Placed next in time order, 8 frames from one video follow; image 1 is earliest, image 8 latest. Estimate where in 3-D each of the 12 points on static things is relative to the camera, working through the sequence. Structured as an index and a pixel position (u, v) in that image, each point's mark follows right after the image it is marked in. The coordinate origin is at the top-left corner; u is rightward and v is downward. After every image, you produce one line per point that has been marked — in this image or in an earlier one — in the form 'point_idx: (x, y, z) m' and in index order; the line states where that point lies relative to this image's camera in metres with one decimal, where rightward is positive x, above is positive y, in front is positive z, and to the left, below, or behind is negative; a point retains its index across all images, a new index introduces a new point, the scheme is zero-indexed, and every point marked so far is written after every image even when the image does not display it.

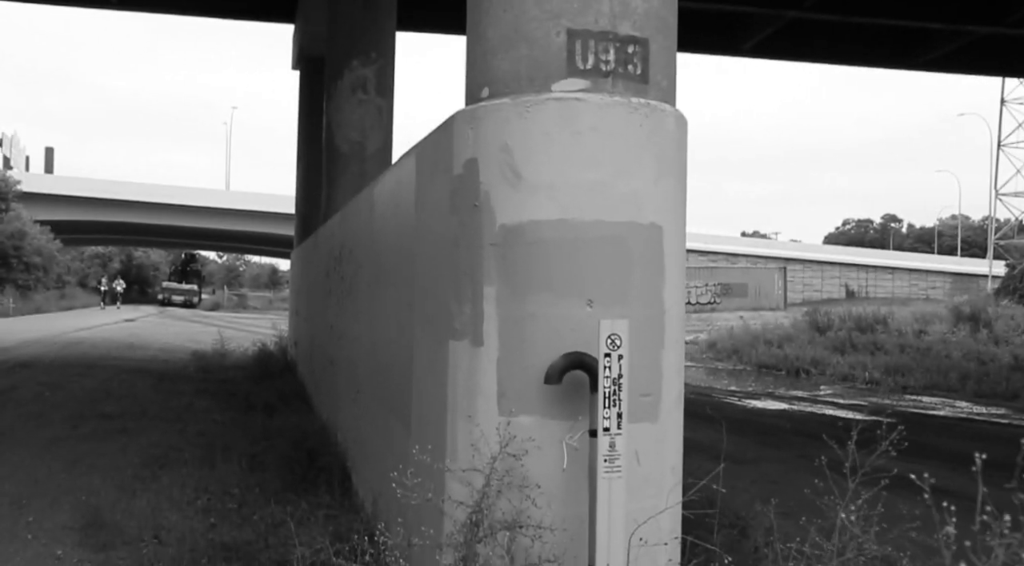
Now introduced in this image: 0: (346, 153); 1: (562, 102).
0: (-2.6, +2.0, +13.9) m
1: (+0.2, +0.8, +3.9) m
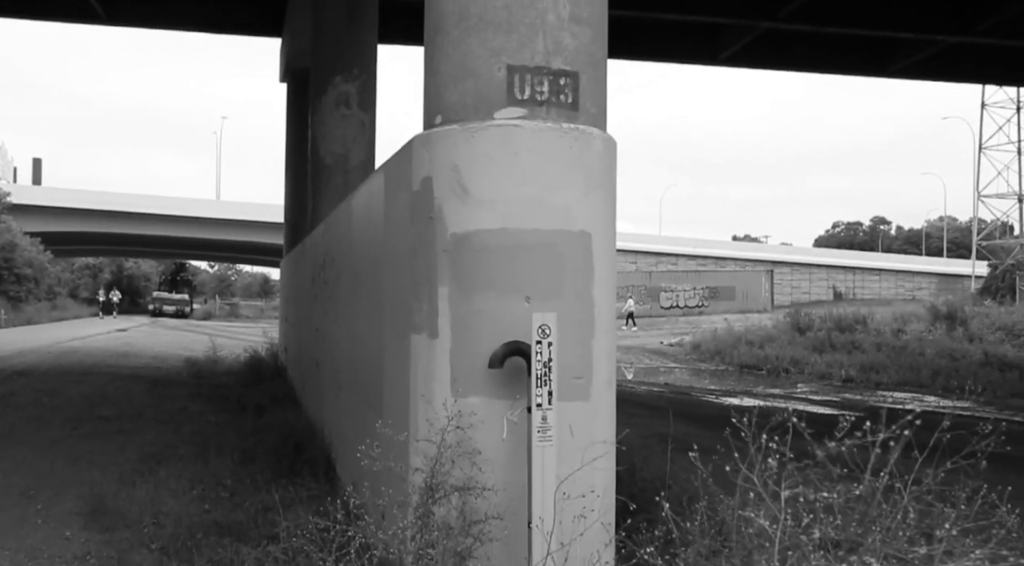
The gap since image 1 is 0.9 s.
0: (-3.0, +1.9, +14.6) m
1: (-0.1, +0.8, +4.5) m
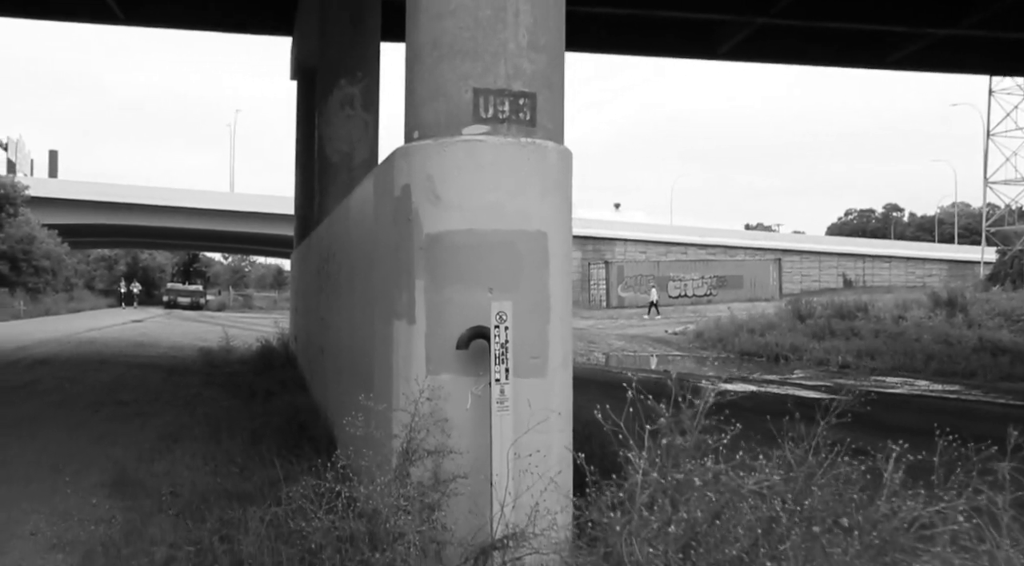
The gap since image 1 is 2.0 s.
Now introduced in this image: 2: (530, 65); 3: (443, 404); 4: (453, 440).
0: (-3.1, +2.1, +15.3) m
1: (-0.3, +0.8, +5.3) m
2: (+0.1, +1.4, +5.5) m
3: (-0.4, -0.7, +5.2) m
4: (-0.3, -0.9, +5.1) m
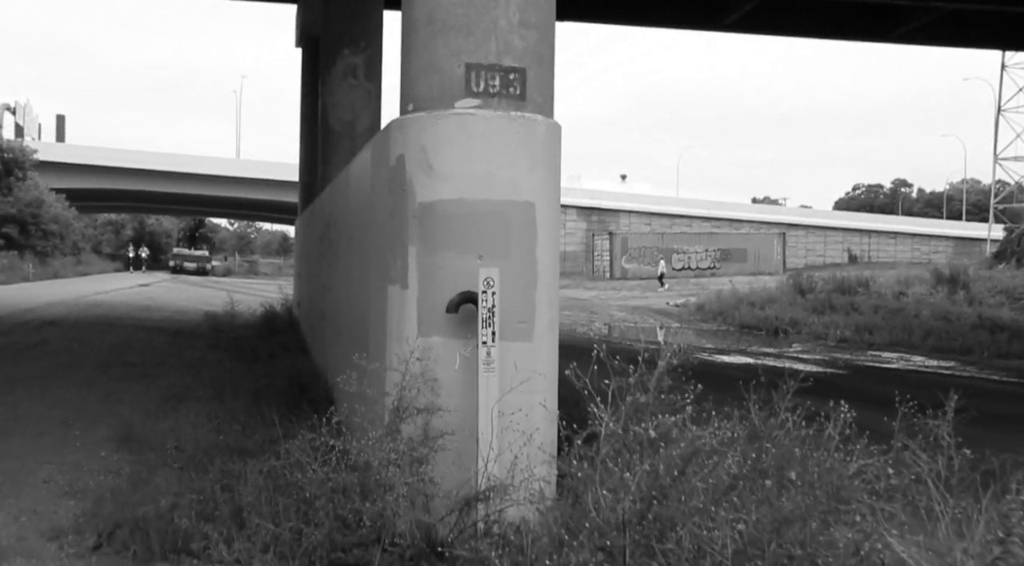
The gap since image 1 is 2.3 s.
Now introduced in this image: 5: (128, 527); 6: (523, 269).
0: (-3.0, +2.6, +15.5) m
1: (-0.3, +1.0, +5.5) m
2: (+0.1, +1.6, +5.7) m
3: (-0.5, -0.5, +5.4) m
4: (-0.4, -0.7, +5.4) m
5: (-2.3, -1.5, +5.4) m
6: (+0.1, +0.1, +5.6) m
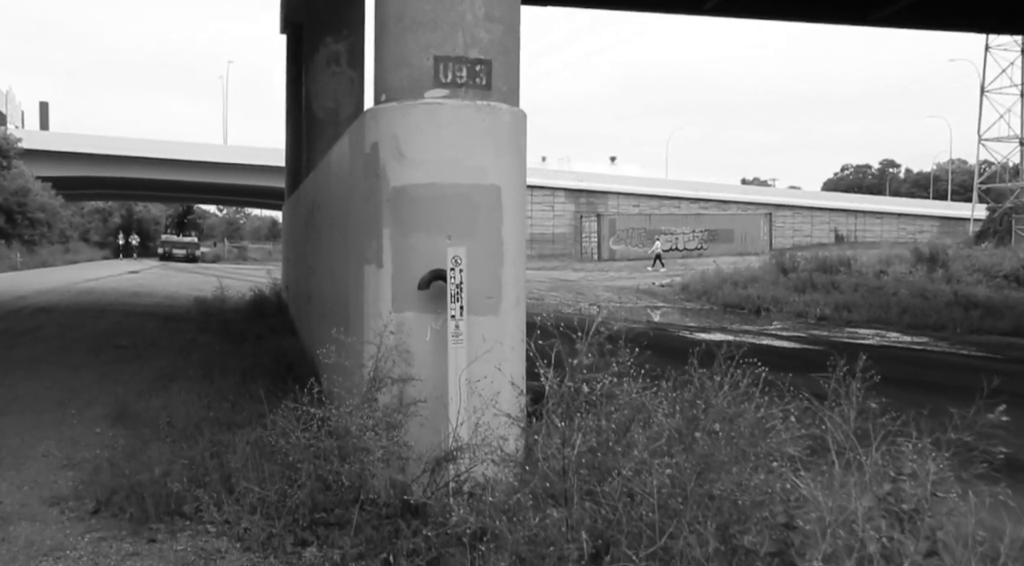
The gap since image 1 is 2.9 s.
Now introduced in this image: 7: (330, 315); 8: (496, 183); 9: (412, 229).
0: (-3.4, +2.9, +15.9) m
1: (-0.6, +1.2, +5.9) m
2: (-0.2, +1.7, +6.1) m
3: (-0.7, -0.4, +5.9) m
4: (-0.6, -0.6, +5.8) m
5: (-2.5, -1.4, +5.8) m
6: (-0.1, +0.2, +6.0) m
7: (-1.6, -0.3, +7.9) m
8: (-0.1, +0.7, +6.0) m
9: (-0.7, +0.4, +5.9) m
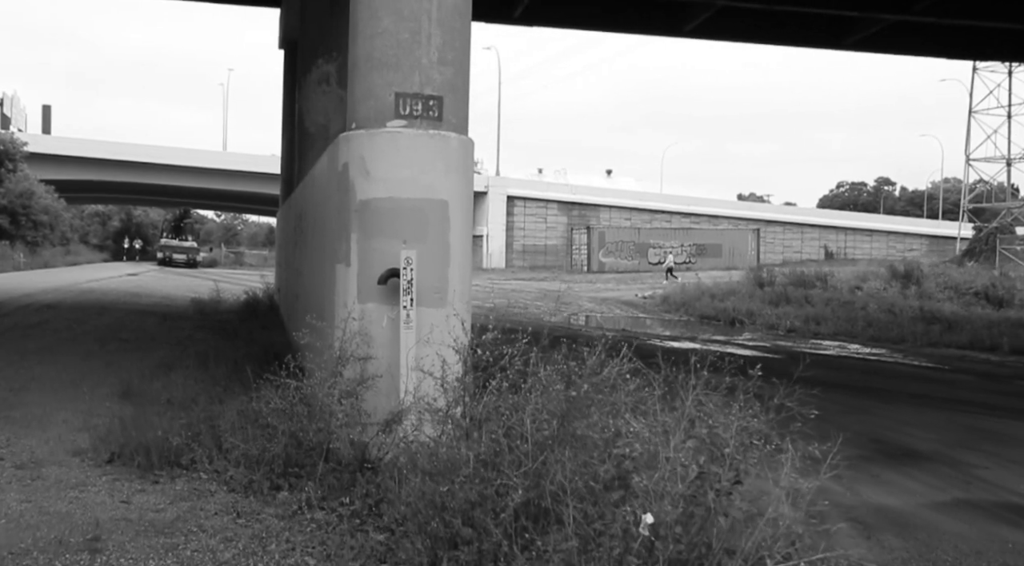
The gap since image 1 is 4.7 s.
0: (-3.8, +2.9, +17.1) m
1: (-1.0, +1.2, +7.2) m
2: (-0.6, +1.7, +7.4) m
3: (-1.2, -0.3, +7.1) m
4: (-1.1, -0.5, +7.1) m
5: (-3.0, -1.3, +7.1) m
6: (-0.6, +0.3, +7.2) m
7: (-2.1, -0.3, +9.2) m
8: (-0.6, +0.7, +7.3) m
9: (-1.1, +0.4, +7.2) m
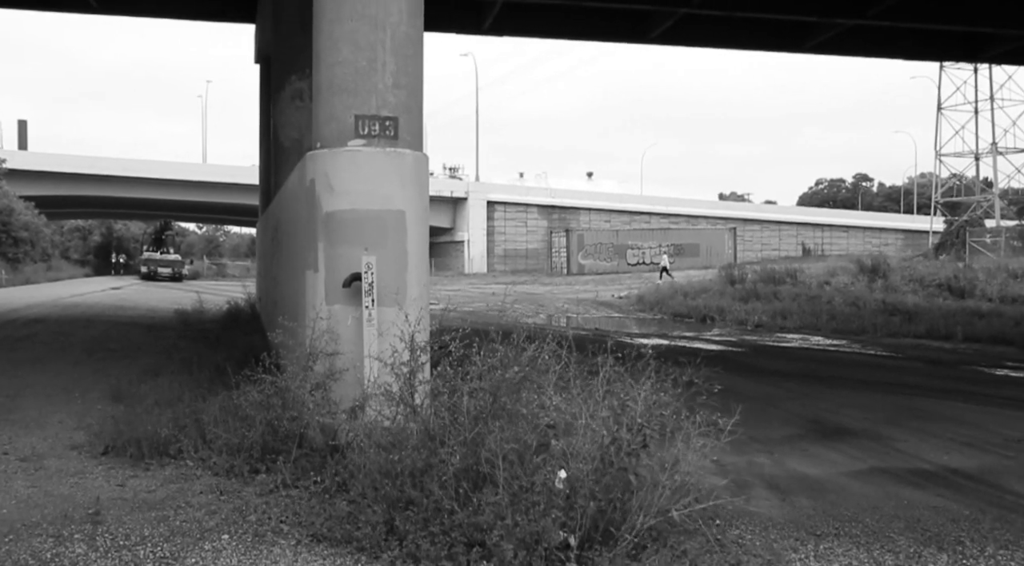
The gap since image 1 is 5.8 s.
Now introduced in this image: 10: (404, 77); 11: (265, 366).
0: (-4.5, +2.7, +17.9) m
1: (-1.5, +1.2, +8.0) m
2: (-1.1, +1.7, +8.2) m
3: (-1.6, -0.4, +7.9) m
4: (-1.5, -0.6, +7.9) m
5: (-3.4, -1.4, +7.8) m
6: (-1.0, +0.2, +8.1) m
7: (-2.5, -0.3, +10.0) m
8: (-1.0, +0.7, +8.1) m
9: (-1.6, +0.4, +8.0) m
10: (-1.0, +1.9, +8.3) m
11: (-2.4, -0.8, +8.5) m
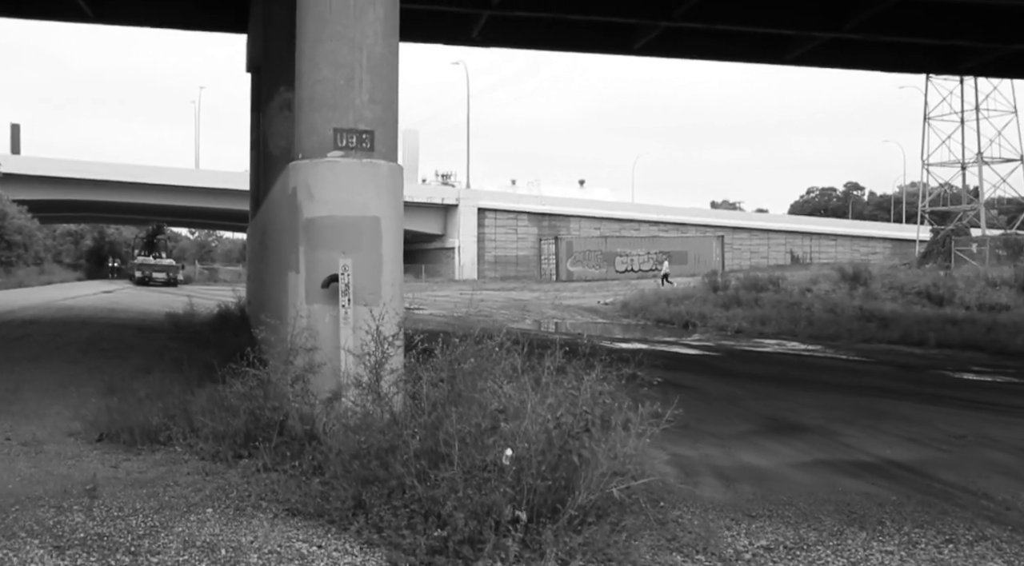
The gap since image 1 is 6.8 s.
0: (-4.9, +2.7, +18.6) m
1: (-1.8, +1.2, +8.6) m
2: (-1.4, +1.7, +8.9) m
3: (-1.9, -0.4, +8.5) m
4: (-1.9, -0.6, +8.5) m
5: (-3.7, -1.4, +8.4) m
6: (-1.4, +0.2, +8.7) m
7: (-2.9, -0.4, +10.6) m
8: (-1.3, +0.7, +8.7) m
9: (-1.9, +0.4, +8.6) m
10: (-1.3, +1.9, +8.9) m
11: (-2.7, -0.8, +9.1) m
